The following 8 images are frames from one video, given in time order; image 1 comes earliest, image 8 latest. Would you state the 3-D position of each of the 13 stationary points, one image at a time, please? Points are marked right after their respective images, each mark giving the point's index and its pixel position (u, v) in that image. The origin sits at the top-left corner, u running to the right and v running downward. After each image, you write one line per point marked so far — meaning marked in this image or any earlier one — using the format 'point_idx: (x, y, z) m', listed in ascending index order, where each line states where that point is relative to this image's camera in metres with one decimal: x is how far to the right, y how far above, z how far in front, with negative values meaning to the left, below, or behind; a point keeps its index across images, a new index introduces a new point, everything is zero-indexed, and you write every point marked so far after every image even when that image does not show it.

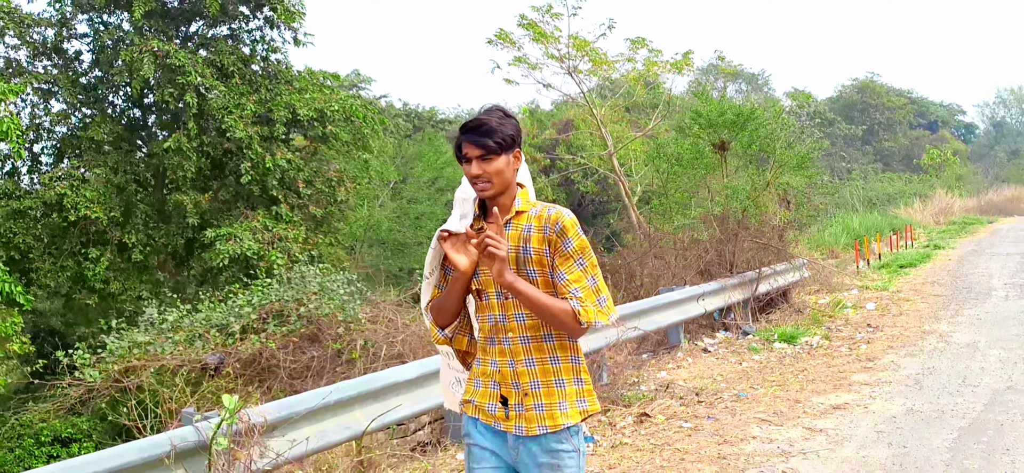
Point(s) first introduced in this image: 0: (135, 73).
0: (-5.7, +2.5, +13.3) m
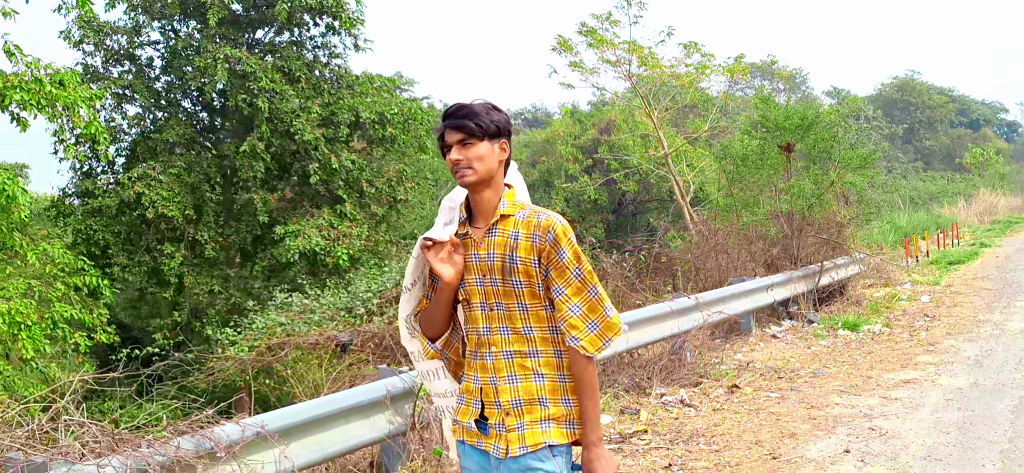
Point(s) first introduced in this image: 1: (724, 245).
0: (-4.9, +2.5, +14.0) m
1: (+1.8, -0.1, +7.5) m
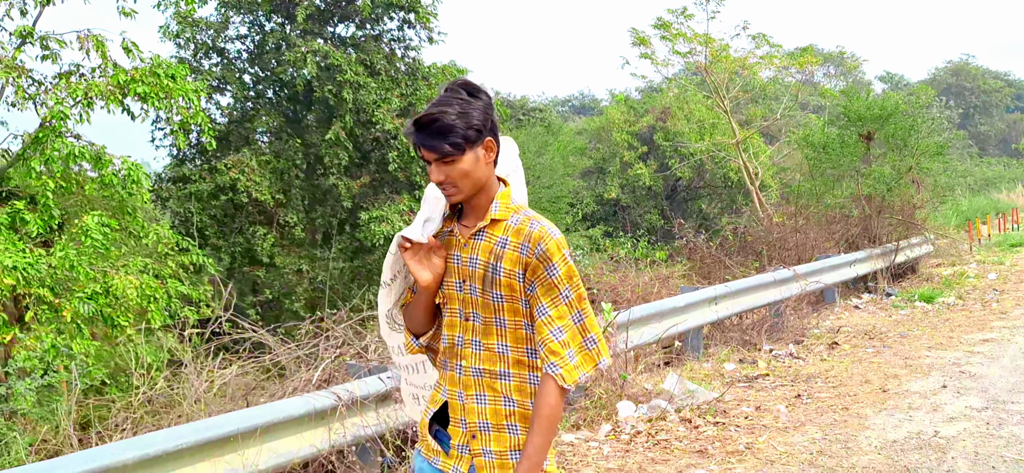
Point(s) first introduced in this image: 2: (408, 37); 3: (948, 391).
0: (-3.7, +2.8, +14.8) m
1: (+2.7, +0.1, +8.1) m
2: (-2.0, +3.8, +16.5) m
3: (+1.8, -0.6, +3.6) m
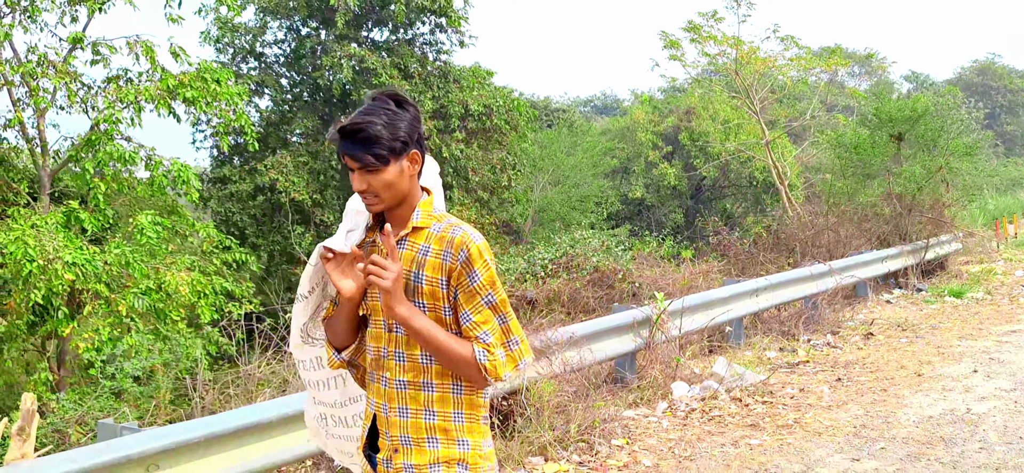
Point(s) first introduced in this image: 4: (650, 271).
0: (-3.1, +2.8, +15.2) m
1: (+3.1, +0.1, +8.4) m
2: (-1.4, +3.8, +16.9) m
3: (+2.1, -0.6, +3.8) m
4: (+1.0, -0.2, +6.5) m
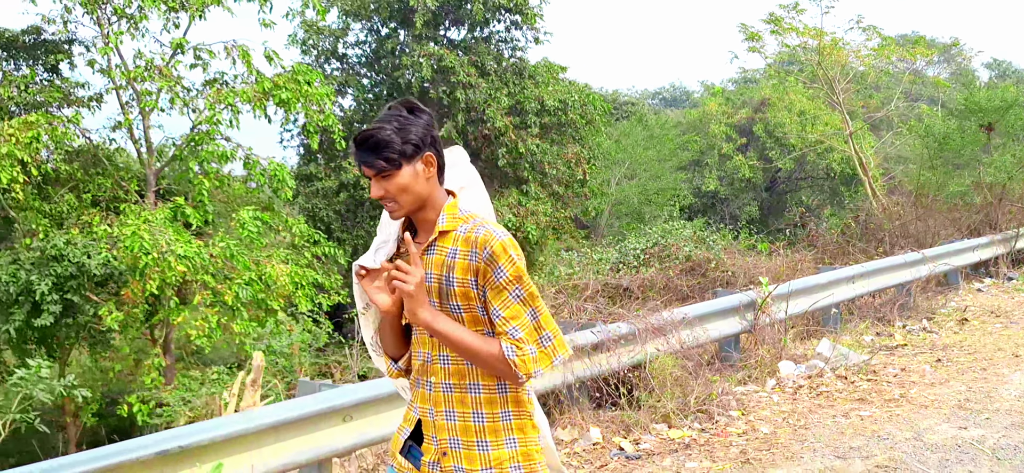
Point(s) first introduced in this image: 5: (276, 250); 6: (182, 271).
0: (-1.7, +3.0, +15.7) m
1: (+4.0, +0.2, +8.4) m
2: (+0.1, +3.9, +17.2) m
3: (+2.6, -0.6, +4.0) m
4: (+1.7, -0.2, +6.7) m
5: (-3.3, -0.2, +12.2) m
6: (-3.9, -0.4, +10.3) m
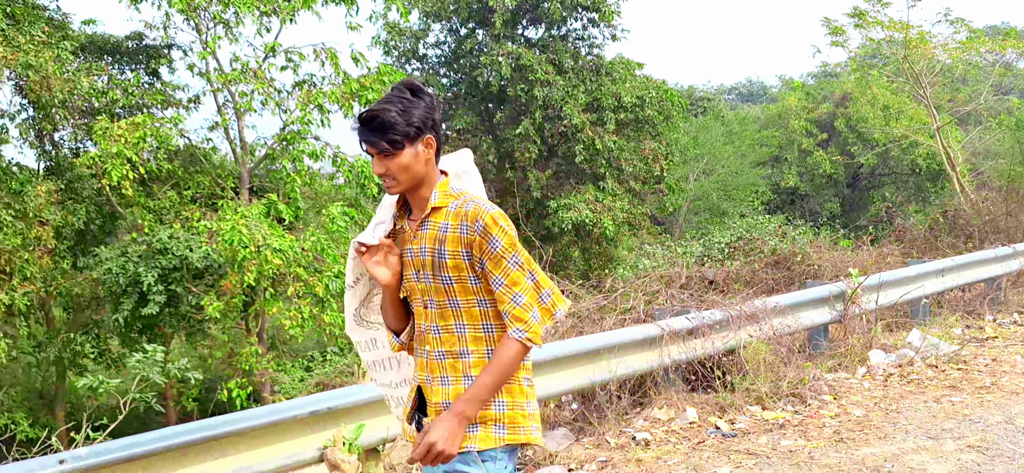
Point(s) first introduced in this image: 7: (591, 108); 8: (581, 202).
0: (-0.3, +3.0, +16.0) m
1: (+4.8, +0.2, +8.3) m
2: (+1.6, +4.0, +17.3) m
3: (+3.0, -0.5, +4.0) m
4: (+2.4, -0.1, +6.7) m
5: (-2.2, -0.1, +12.7) m
6: (-2.9, -0.3, +10.8) m
7: (+1.5, +2.5, +16.6) m
8: (+1.3, +0.6, +15.9) m
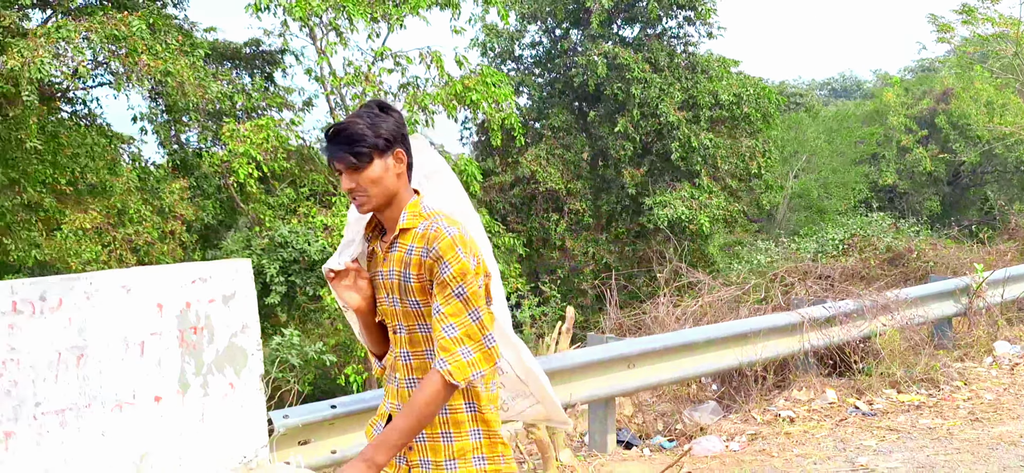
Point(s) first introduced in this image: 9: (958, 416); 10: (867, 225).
0: (+1.5, +3.1, +16.4) m
1: (+5.9, +0.3, +8.2) m
2: (+3.6, +4.1, +17.5) m
3: (+3.7, -0.5, +4.1) m
4: (+3.4, -0.1, +6.9) m
5: (-0.6, -0.1, +13.2) m
6: (-1.6, -0.3, +11.4) m
7: (+3.4, +2.5, +16.7) m
8: (+3.1, +0.7, +16.1) m
9: (+1.8, -0.7, +3.5) m
10: (+3.2, +0.1, +7.8) m
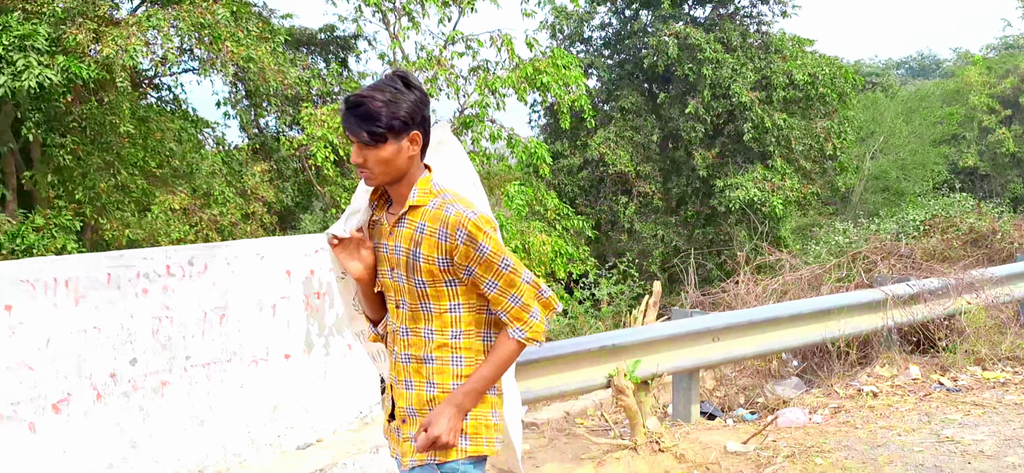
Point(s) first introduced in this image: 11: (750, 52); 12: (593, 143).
0: (+2.8, +3.4, +16.3) m
1: (+6.6, +0.4, +7.9) m
2: (+5.0, +4.4, +17.2) m
3: (+4.1, -0.4, +3.9) m
4: (+4.0, +0.1, +6.7) m
5: (+0.4, +0.2, +13.4) m
6: (-0.6, 0.0, +11.6) m
7: (+4.7, +2.8, +16.5) m
8: (+4.3, +1.0, +15.9) m
9: (+2.1, -0.6, +3.5) m
10: (+3.8, +0.3, +7.6) m
11: (+4.6, +3.5, +16.6) m
12: (+1.6, +1.8, +16.6) m
